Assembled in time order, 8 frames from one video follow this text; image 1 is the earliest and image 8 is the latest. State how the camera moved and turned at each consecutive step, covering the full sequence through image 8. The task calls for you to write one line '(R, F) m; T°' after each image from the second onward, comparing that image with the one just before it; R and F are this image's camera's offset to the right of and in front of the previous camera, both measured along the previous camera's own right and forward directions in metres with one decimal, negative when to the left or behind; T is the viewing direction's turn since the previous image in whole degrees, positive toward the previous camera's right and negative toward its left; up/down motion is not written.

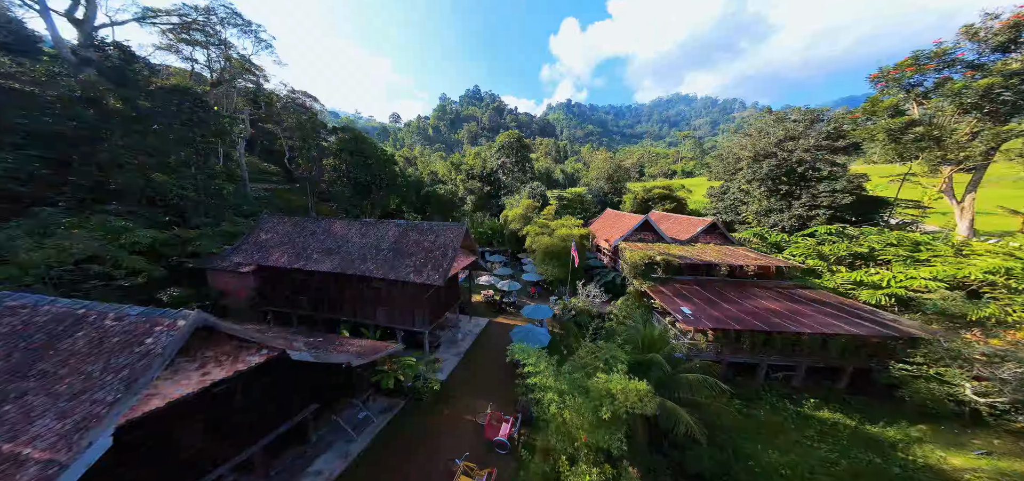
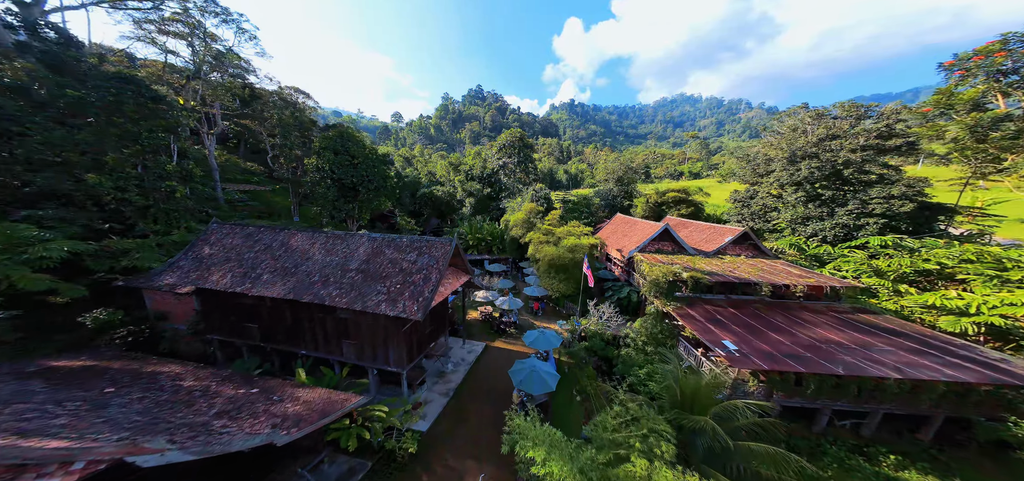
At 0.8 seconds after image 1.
(0.0, +2.6) m; 0°
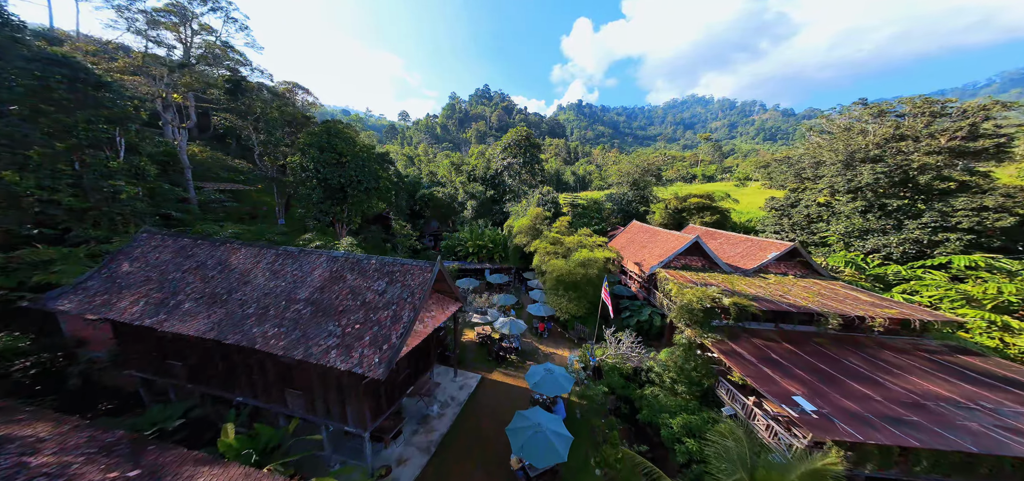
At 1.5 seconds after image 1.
(+0.1, +2.6) m; -1°
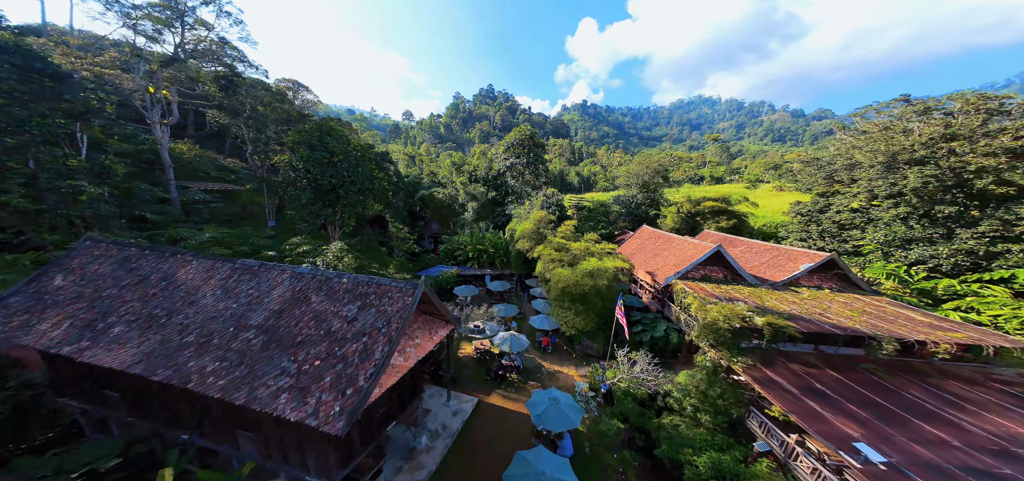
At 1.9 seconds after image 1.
(+0.1, +1.4) m; -1°
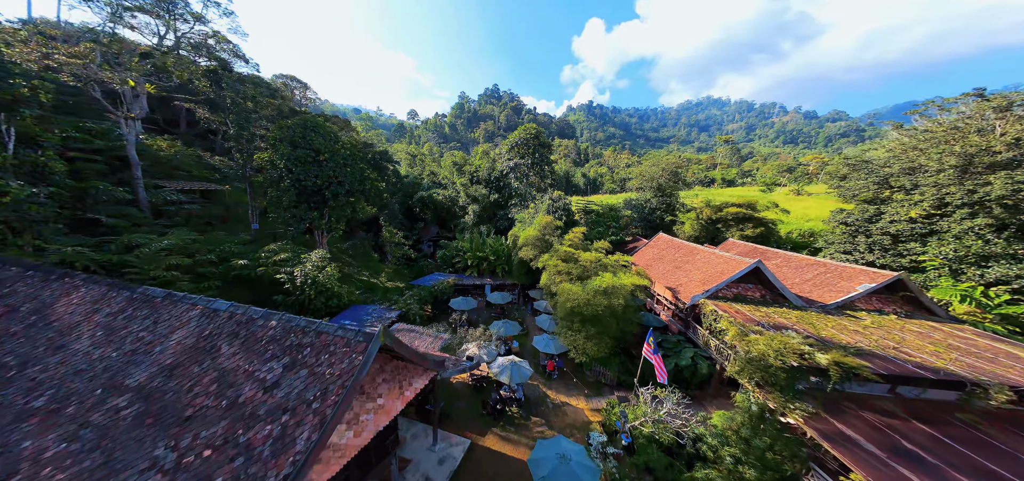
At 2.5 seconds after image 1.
(+0.1, +2.0) m; -1°
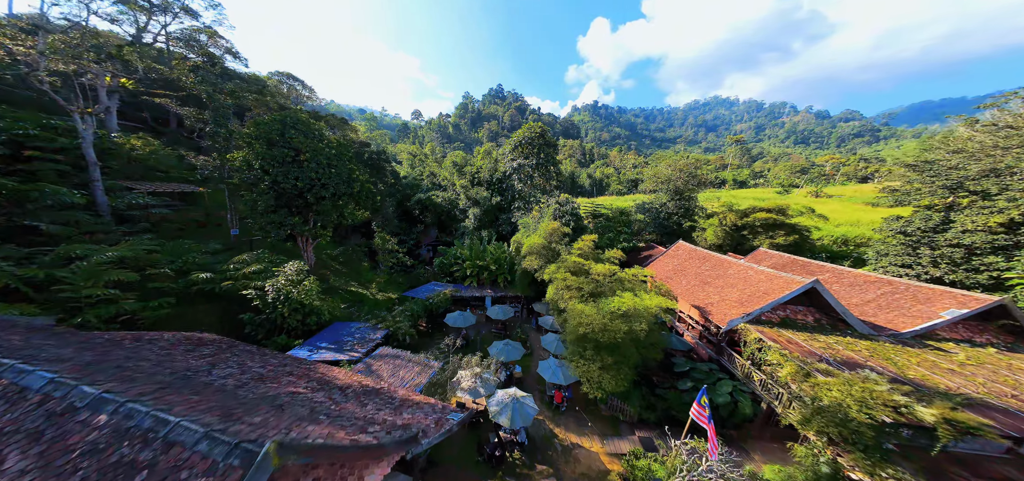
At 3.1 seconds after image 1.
(+0.1, +2.0) m; -1°
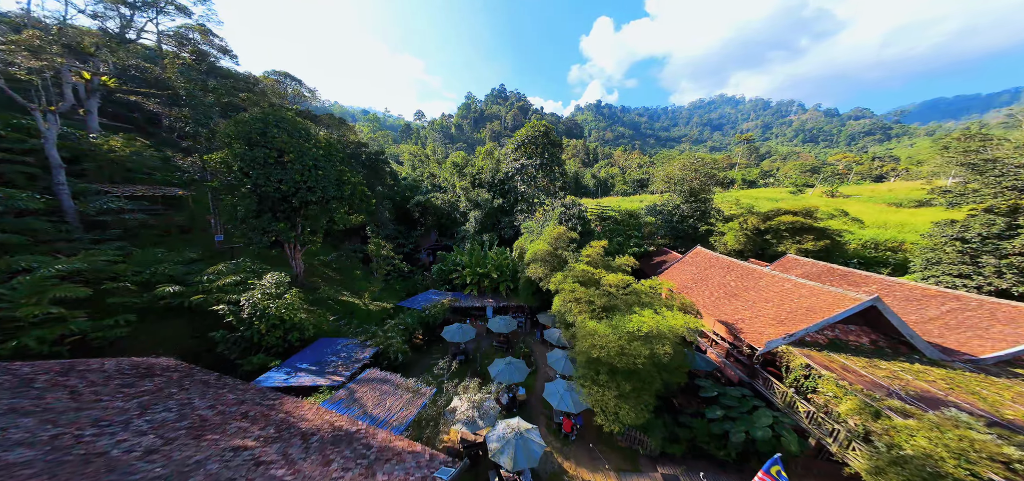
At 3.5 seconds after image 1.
(0.0, +1.4) m; -1°
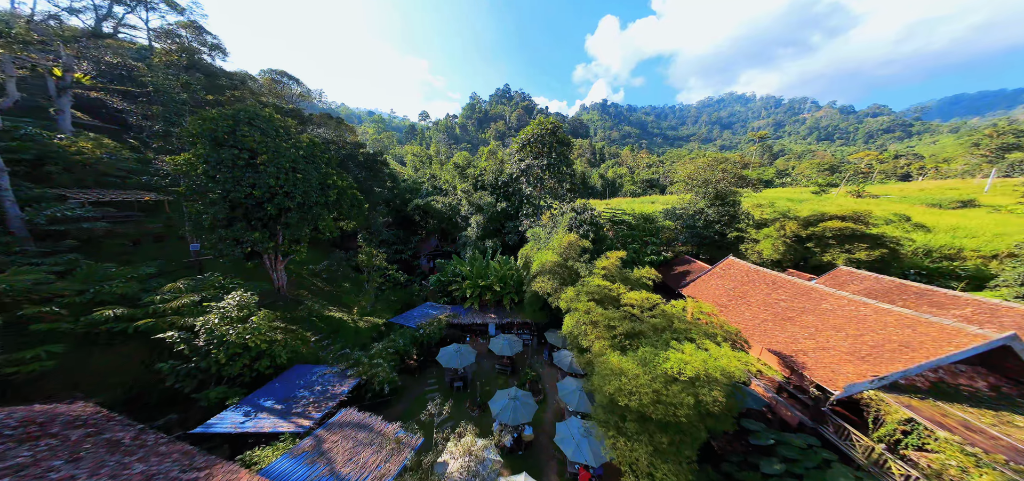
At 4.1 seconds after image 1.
(0.0, +2.0) m; -1°
